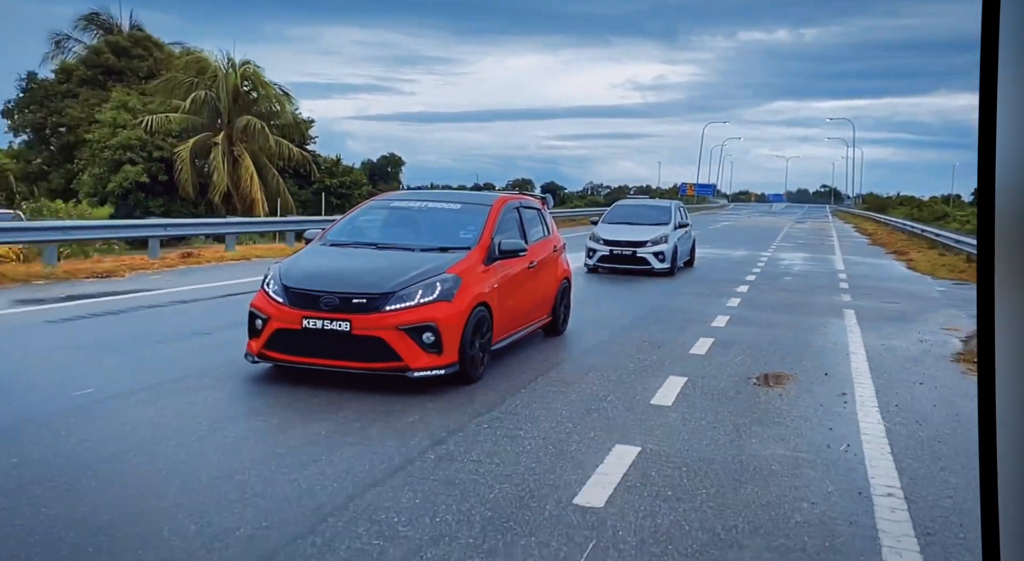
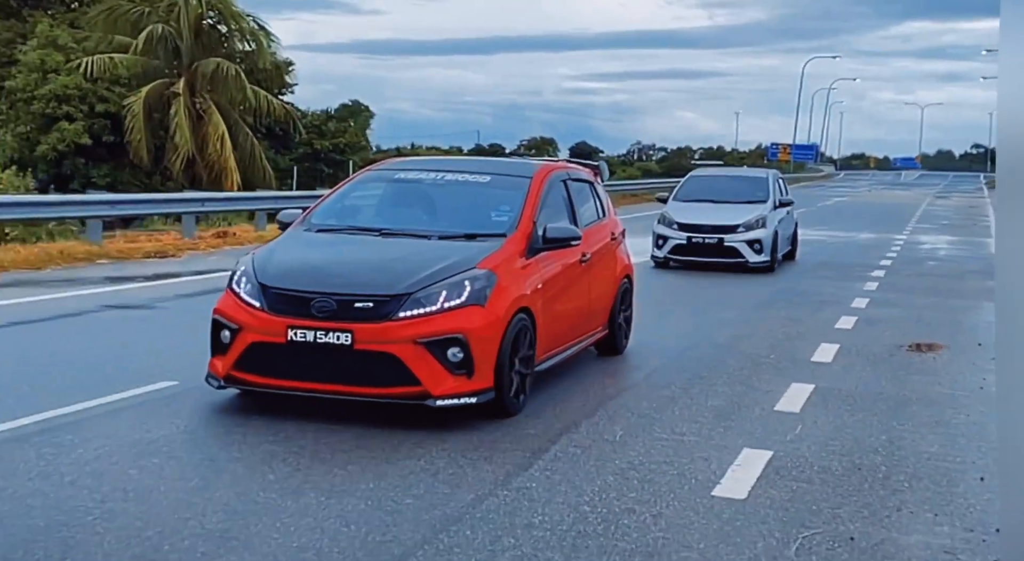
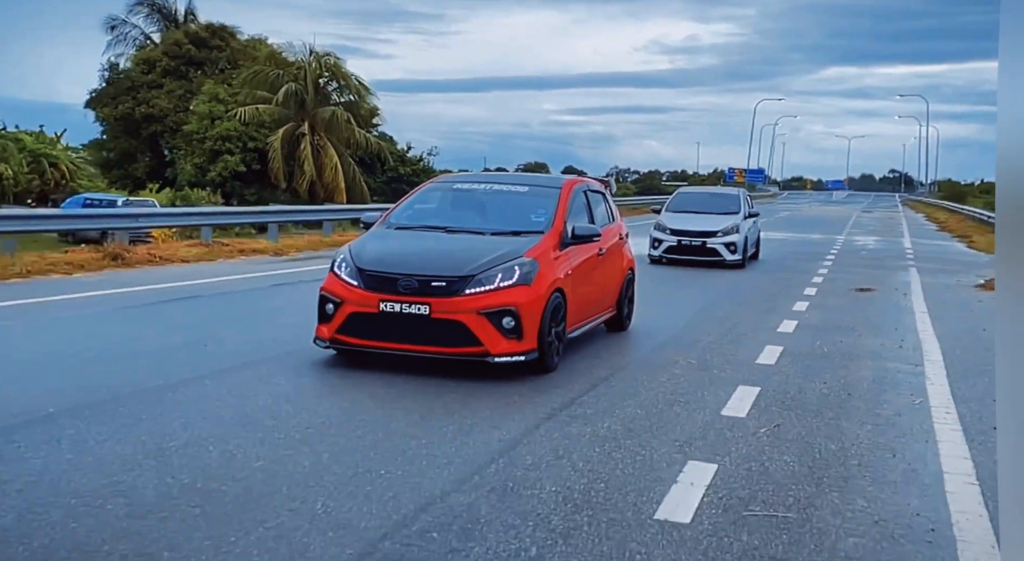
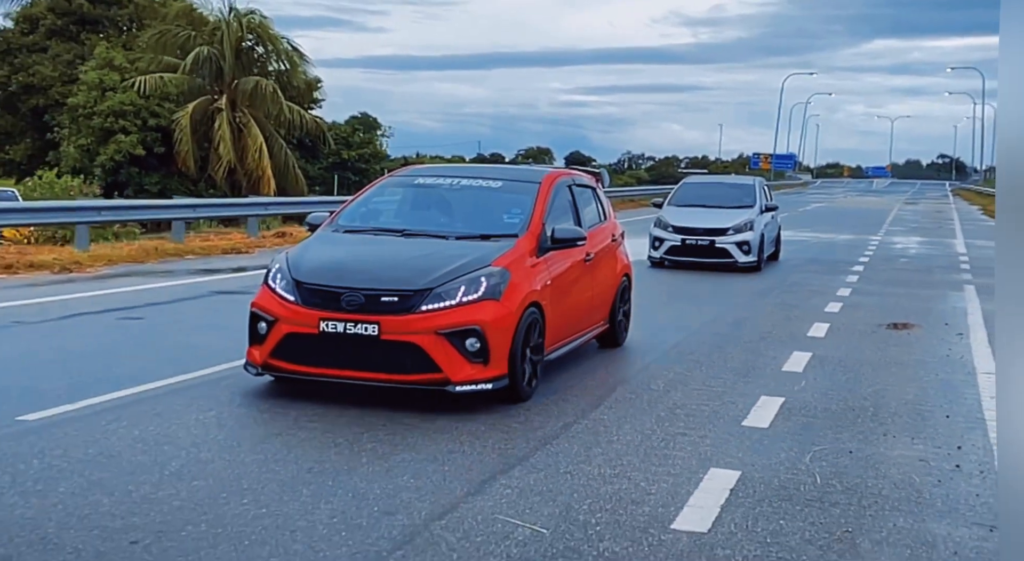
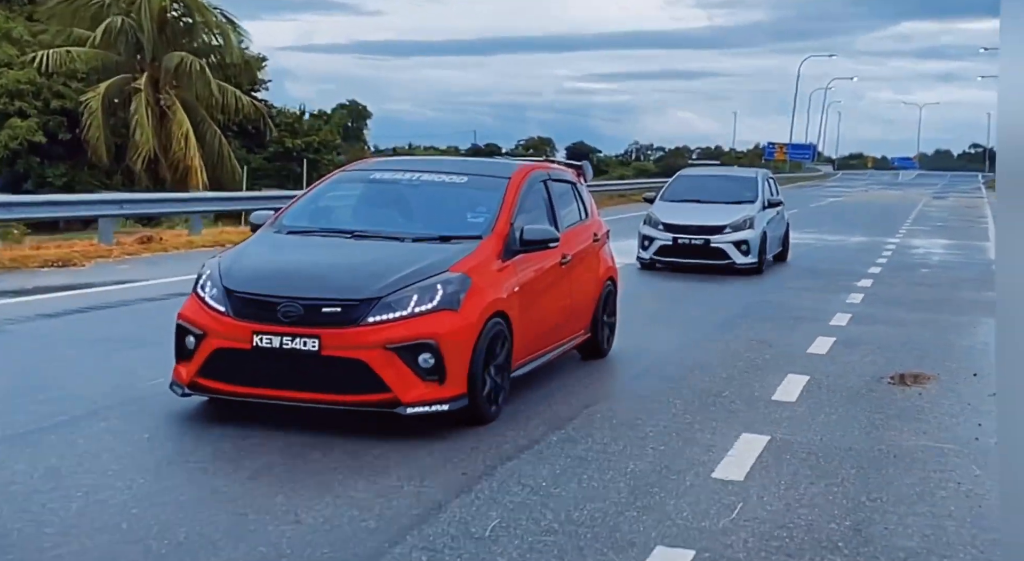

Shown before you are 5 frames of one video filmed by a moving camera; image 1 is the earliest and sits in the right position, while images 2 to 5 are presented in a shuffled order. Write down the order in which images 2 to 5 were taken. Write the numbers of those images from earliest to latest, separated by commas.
5, 2, 4, 3
